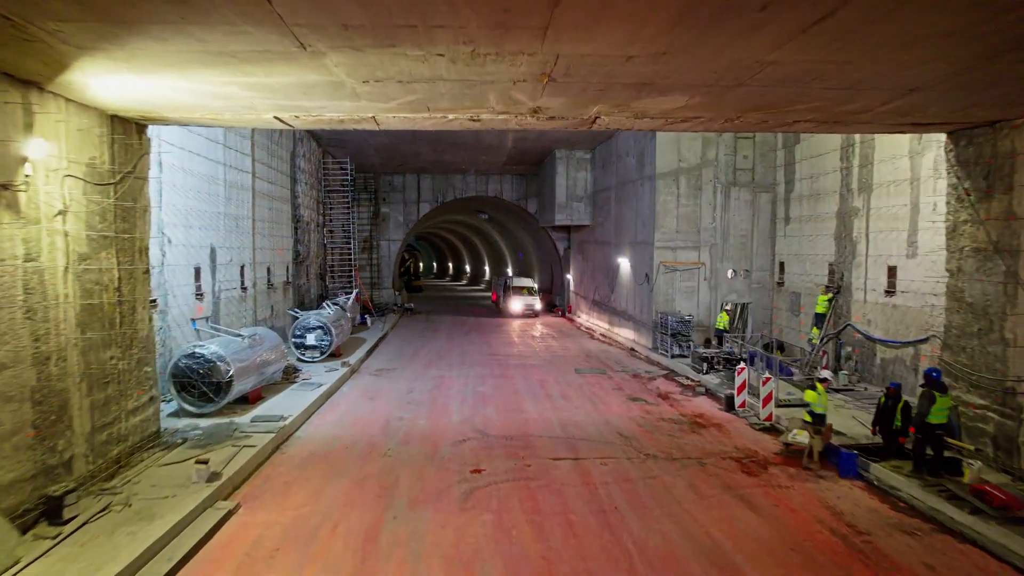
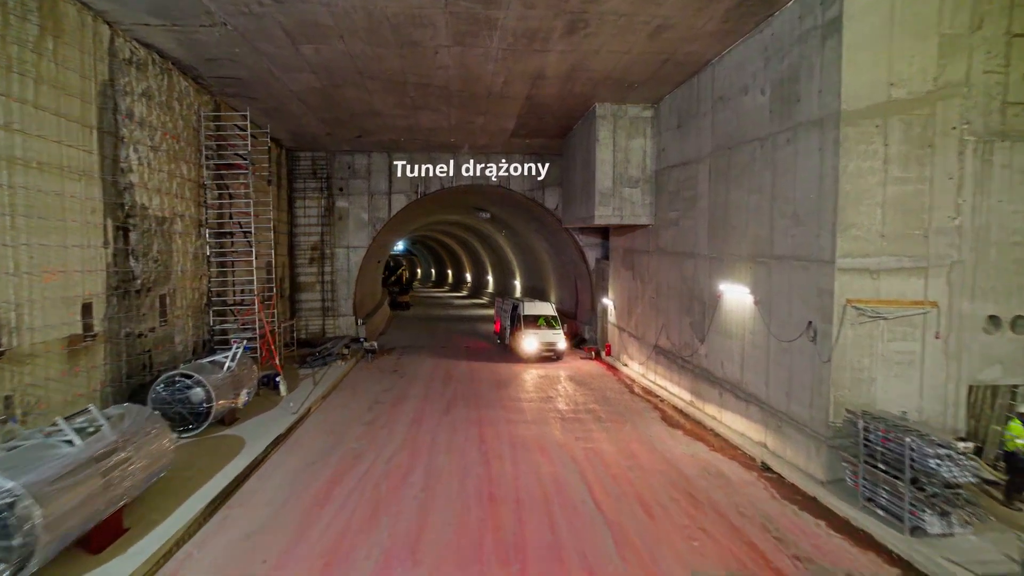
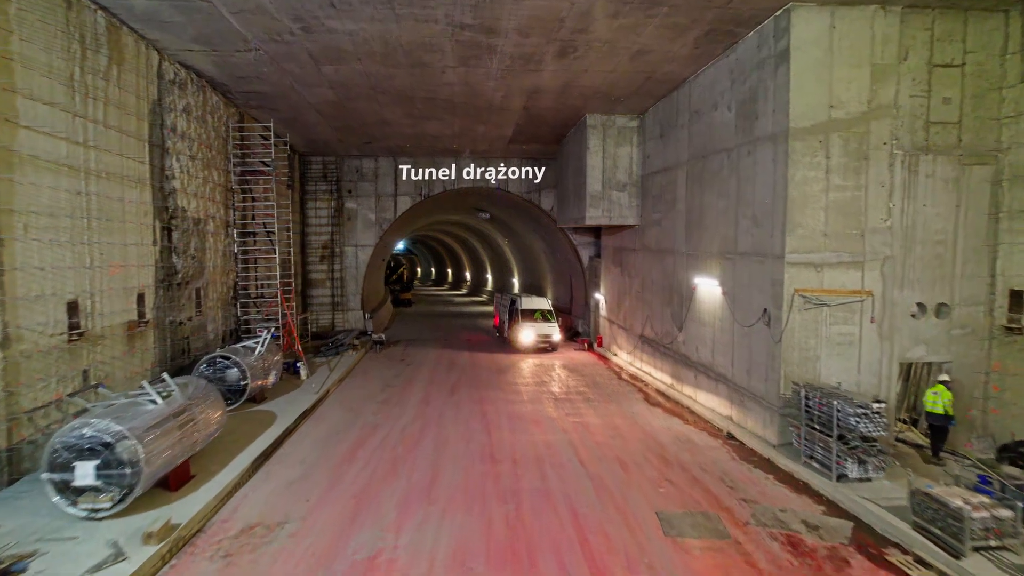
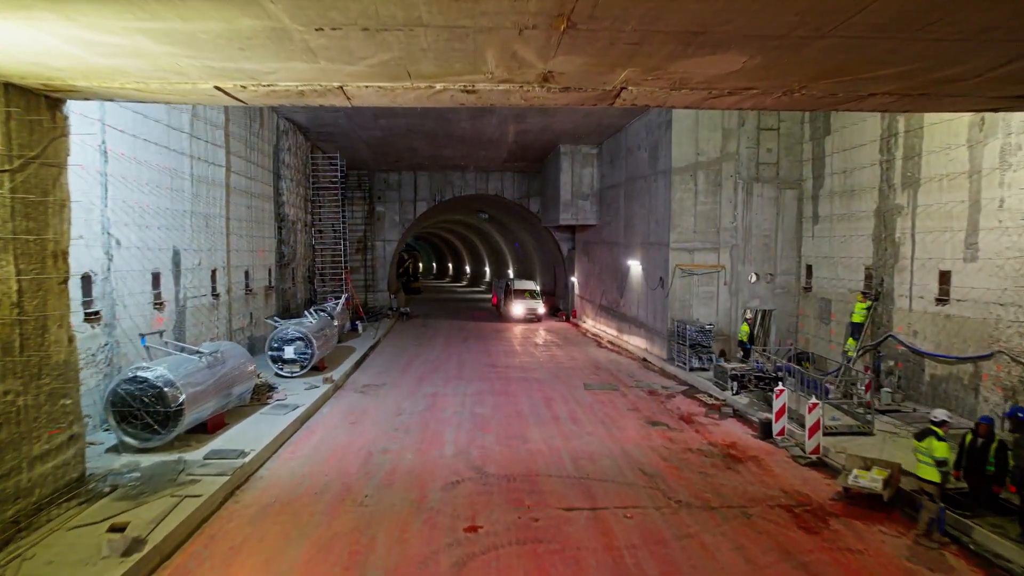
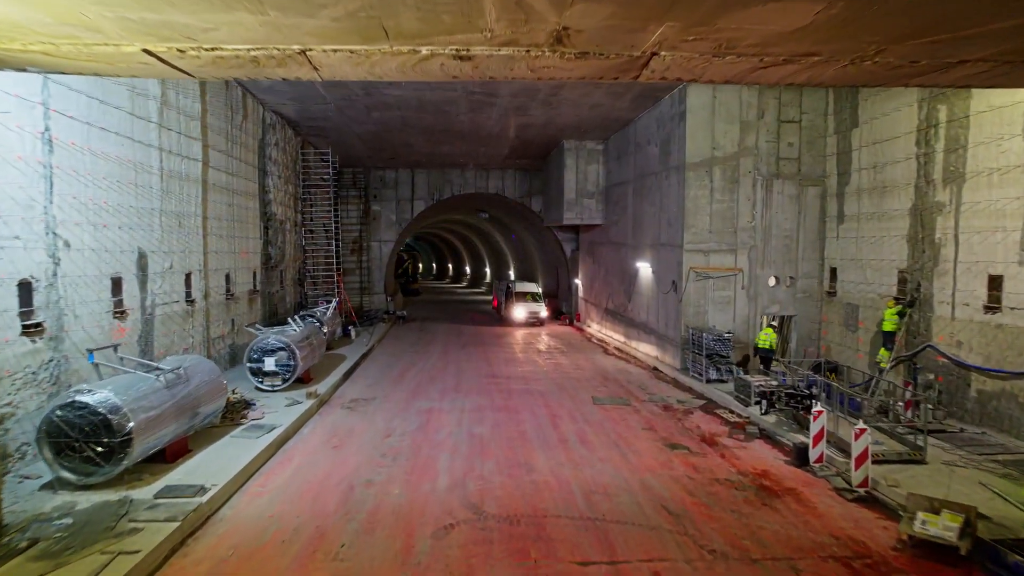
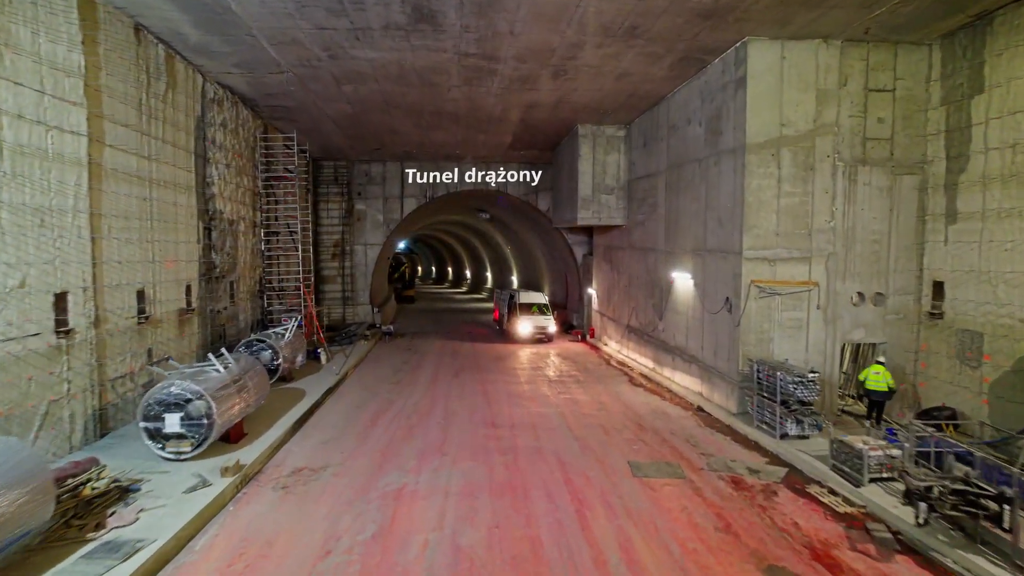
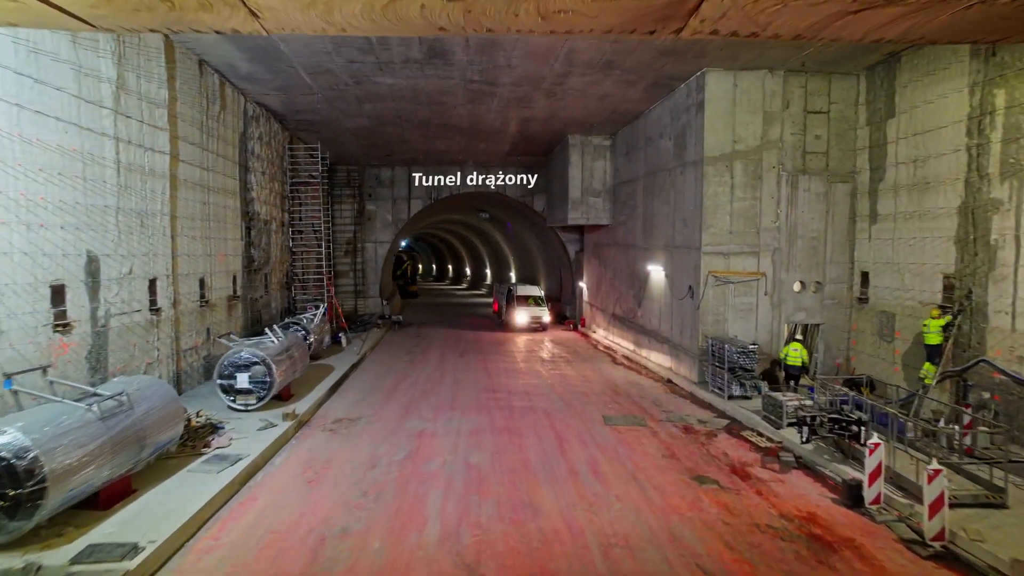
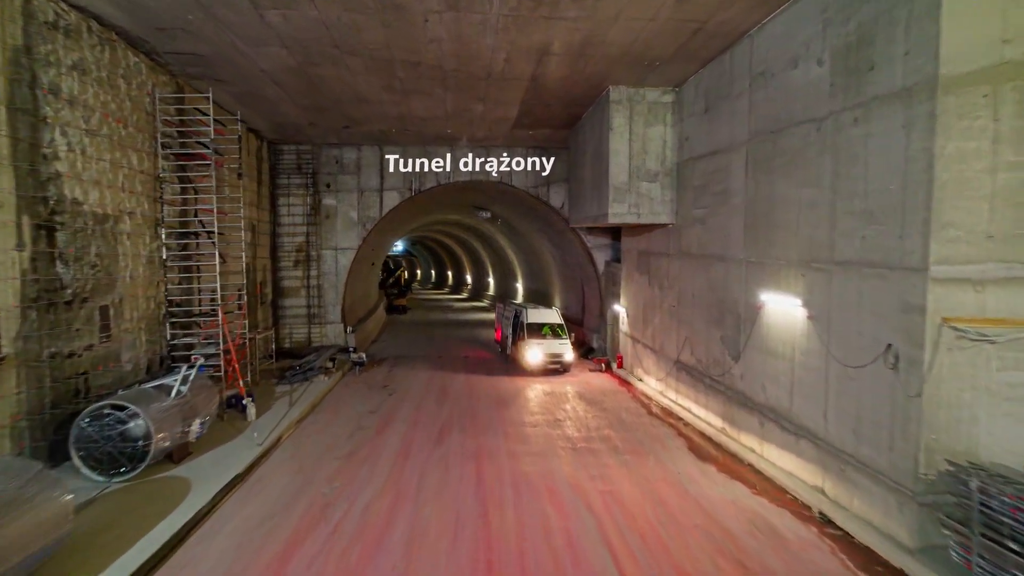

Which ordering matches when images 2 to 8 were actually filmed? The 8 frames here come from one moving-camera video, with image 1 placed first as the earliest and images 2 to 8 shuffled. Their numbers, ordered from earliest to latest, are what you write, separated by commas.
4, 5, 7, 6, 3, 2, 8
